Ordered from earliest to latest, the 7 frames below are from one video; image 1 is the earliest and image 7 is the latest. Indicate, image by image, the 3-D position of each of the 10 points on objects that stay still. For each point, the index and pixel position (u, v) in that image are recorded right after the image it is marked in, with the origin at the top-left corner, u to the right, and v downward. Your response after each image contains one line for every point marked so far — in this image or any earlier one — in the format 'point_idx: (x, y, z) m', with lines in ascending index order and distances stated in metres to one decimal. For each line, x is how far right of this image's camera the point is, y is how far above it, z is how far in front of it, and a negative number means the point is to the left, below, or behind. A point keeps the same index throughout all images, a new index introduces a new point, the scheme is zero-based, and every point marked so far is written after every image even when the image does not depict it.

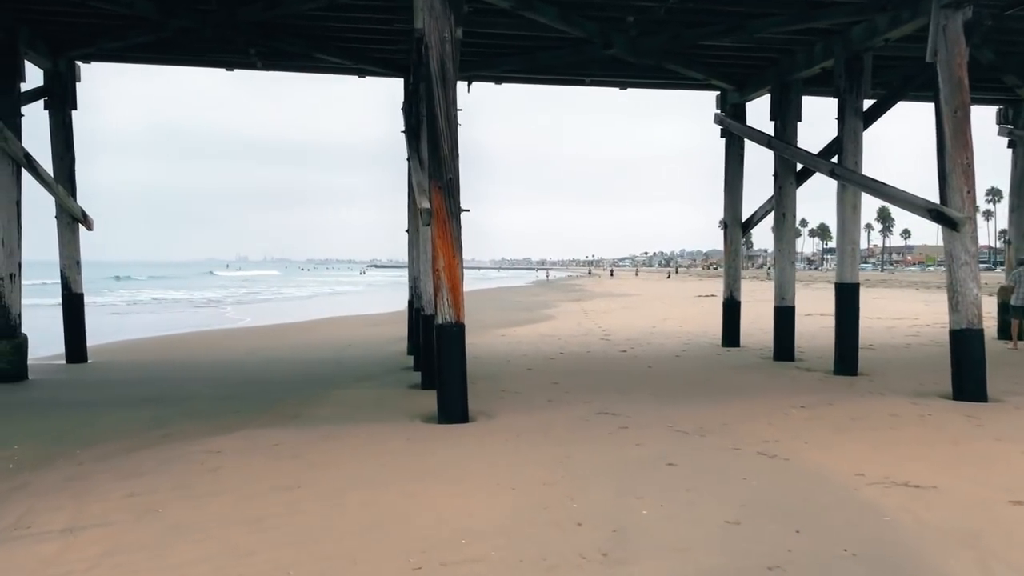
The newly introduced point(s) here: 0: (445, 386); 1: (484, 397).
0: (-0.4, -0.6, +5.5) m
1: (-0.2, -0.8, +6.3) m
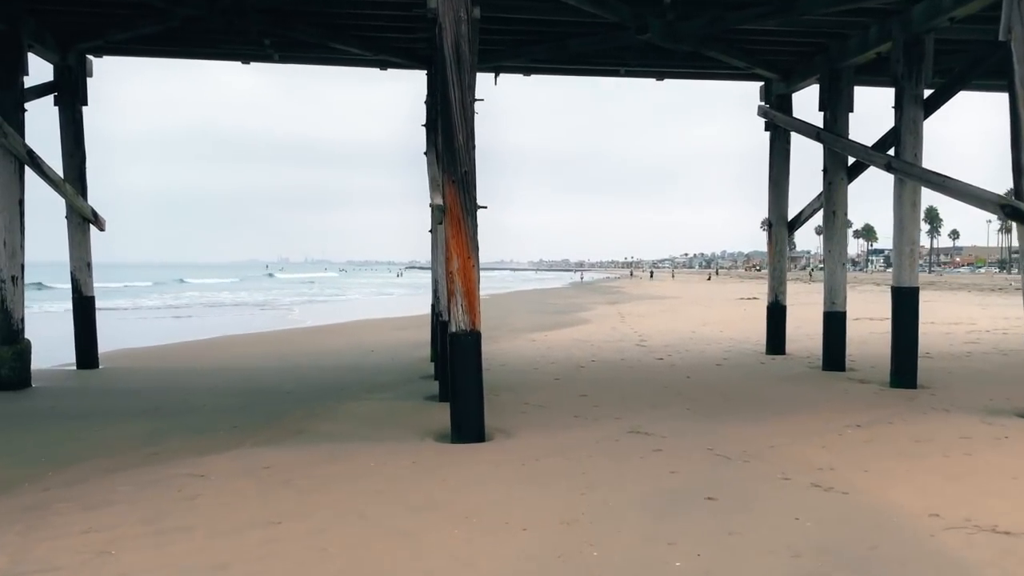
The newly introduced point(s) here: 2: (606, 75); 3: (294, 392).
0: (-0.3, -0.6, +5.0) m
1: (0.0, -0.8, +5.8) m
2: (+0.9, +2.1, +8.9) m
3: (-1.6, -0.8, +6.9) m
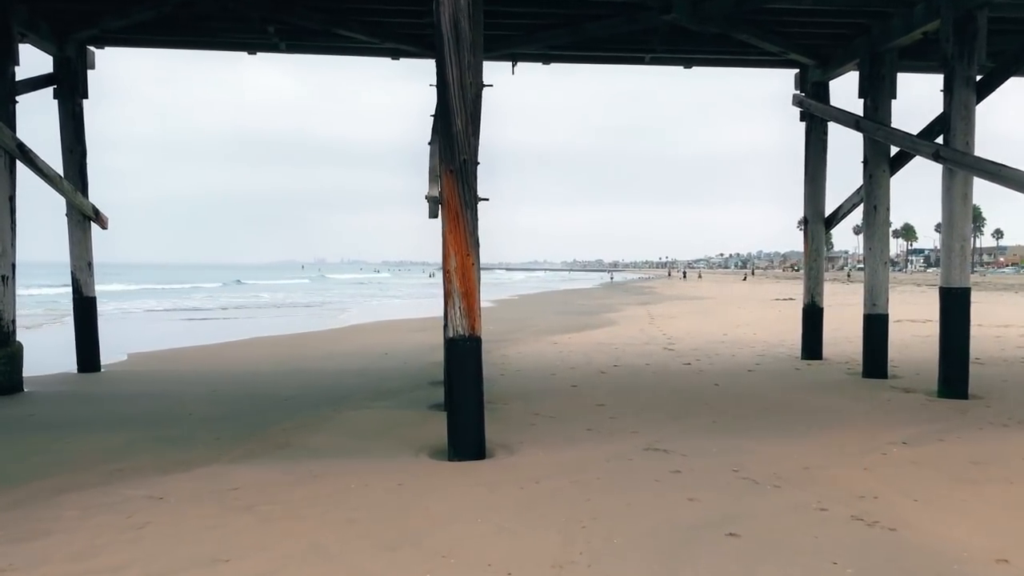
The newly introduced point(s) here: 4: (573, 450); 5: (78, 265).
0: (-0.3, -0.6, +4.5) m
1: (0.0, -0.8, +5.3) m
2: (+1.1, +2.1, +8.4) m
3: (-1.6, -0.8, +6.4) m
4: (+0.3, -0.8, +4.5) m
5: (-4.0, +0.2, +8.3) m
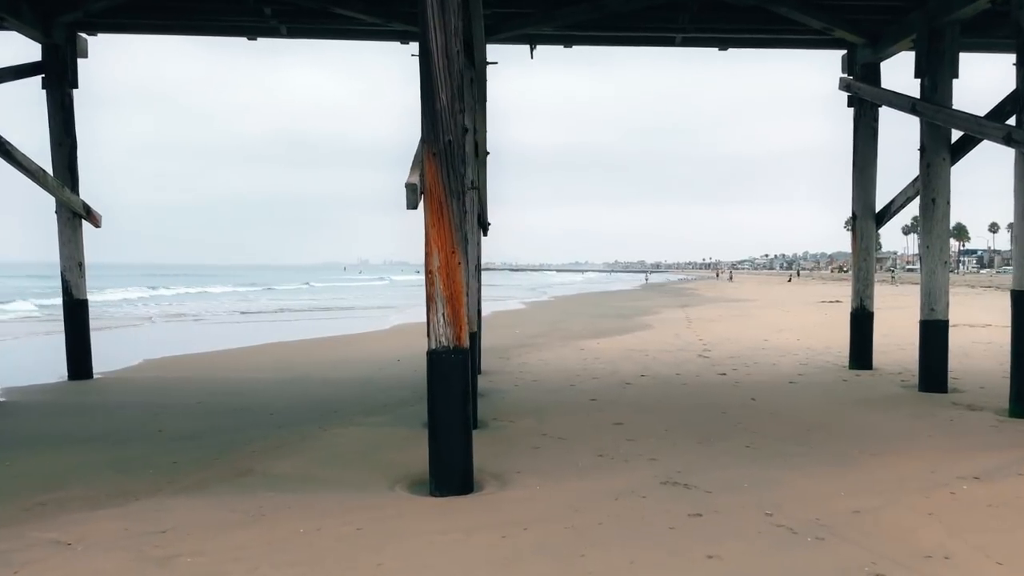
0: (-0.3, -0.6, +3.8) m
1: (0.0, -0.8, +4.6) m
2: (+1.2, +2.0, +7.7) m
3: (-1.5, -0.8, +5.8) m
4: (+0.3, -0.8, +3.8) m
5: (-3.8, +0.2, +7.8) m
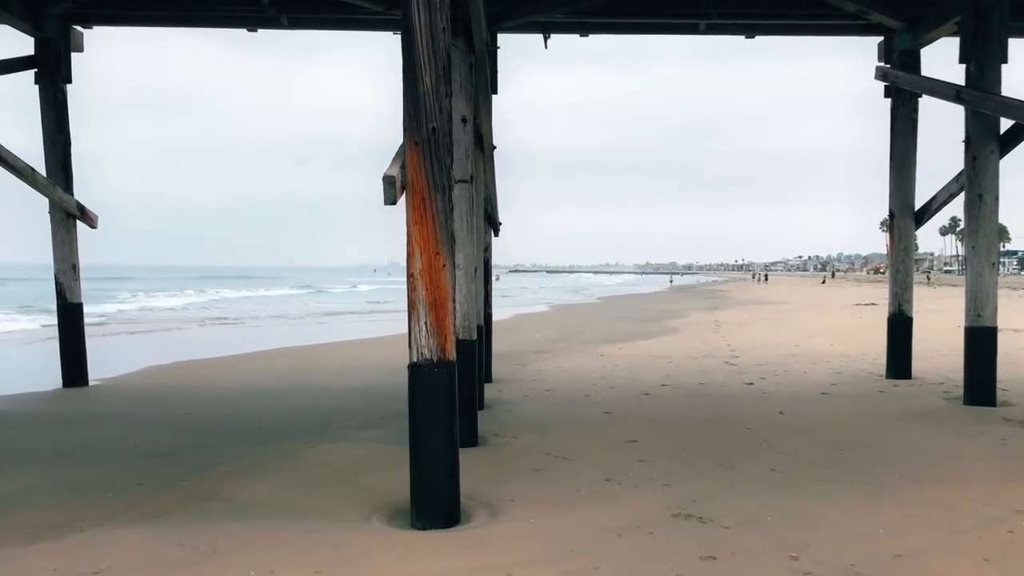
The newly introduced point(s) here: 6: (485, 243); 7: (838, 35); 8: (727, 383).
0: (-0.3, -0.7, +3.4) m
1: (0.0, -0.8, +4.2) m
2: (+1.3, +2.0, +7.2) m
3: (-1.5, -0.8, +5.4) m
4: (+0.2, -0.8, +3.4) m
5: (-3.7, +0.2, +7.5) m
6: (-0.2, +0.3, +7.0) m
7: (+2.6, +2.0, +7.3) m
8: (+1.7, -0.8, +7.2) m
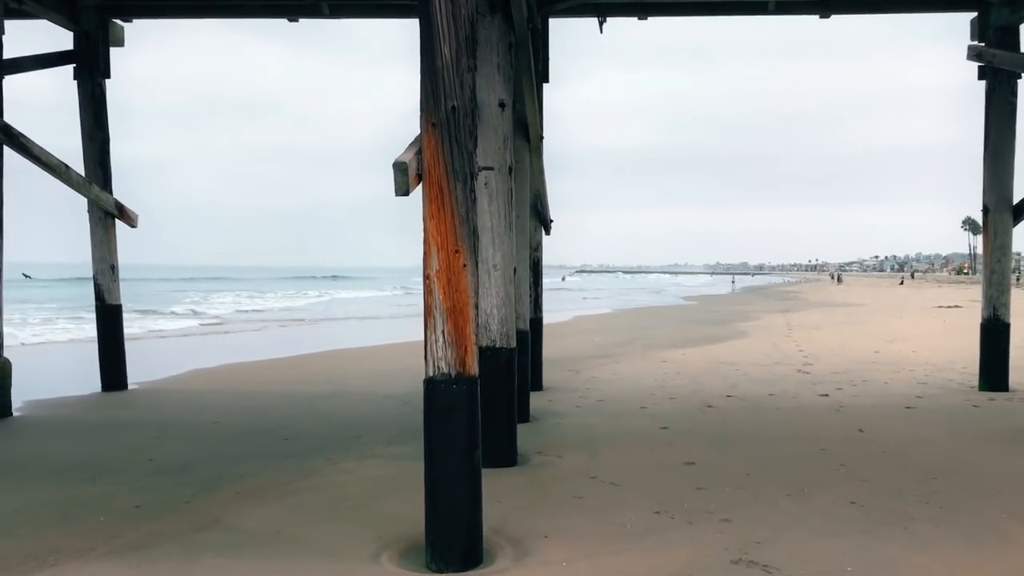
0: (-0.2, -0.7, +3.0) m
1: (+0.2, -0.8, +3.7) m
2: (+1.7, +2.0, +6.6) m
3: (-1.2, -0.8, +5.1) m
4: (+0.3, -0.9, +2.9) m
5: (-3.3, +0.2, +7.3) m
6: (+0.2, +0.3, +6.5) m
7: (+3.0, +2.0, +6.6) m
8: (+2.1, -0.8, +6.6) m
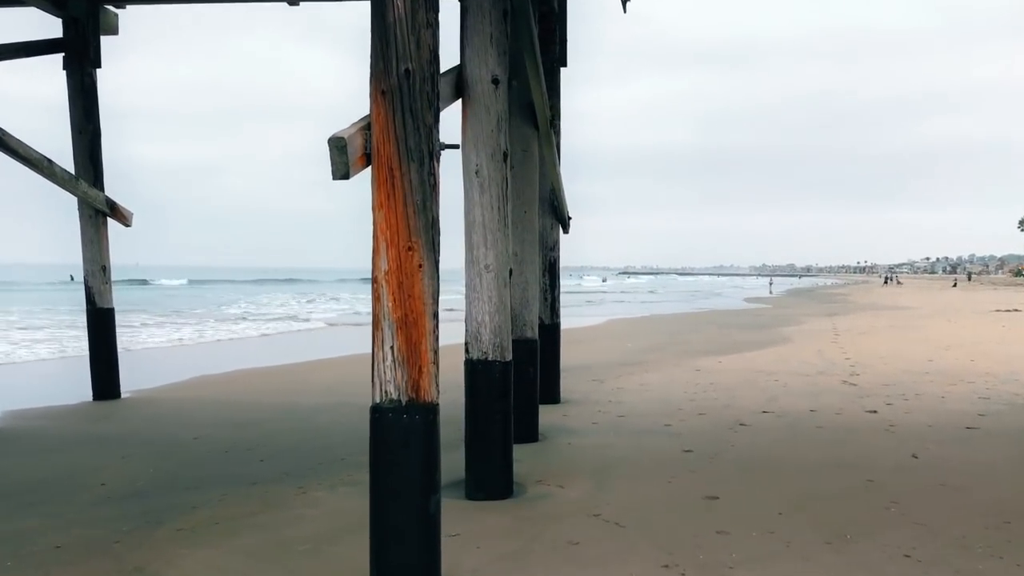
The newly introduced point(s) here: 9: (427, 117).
0: (-0.3, -0.7, +2.4) m
1: (+0.1, -0.9, +3.1) m
2: (+1.8, +2.0, +5.9) m
3: (-1.2, -0.9, +4.5) m
4: (+0.2, -0.9, +2.3) m
5: (-3.2, +0.1, +6.9) m
6: (+0.2, +0.3, +5.9) m
7: (+3.1, +2.0, +5.9) m
8: (+2.2, -0.8, +5.9) m
9: (-0.2, +0.5, +2.5) m
